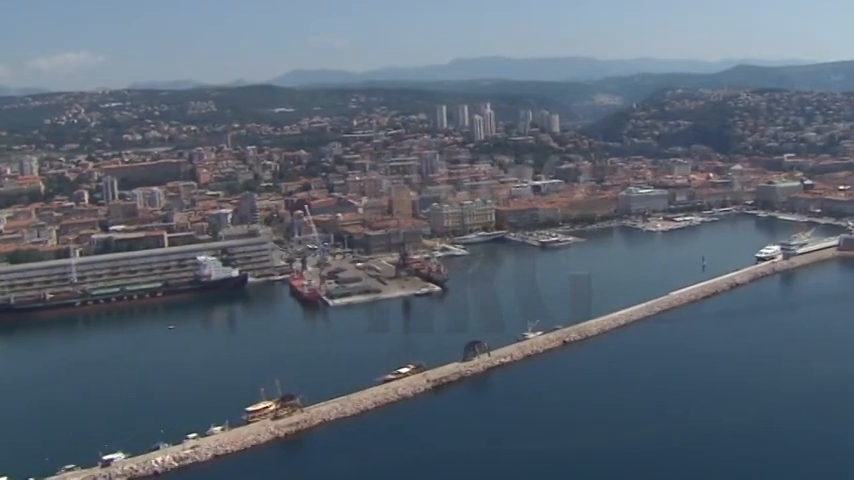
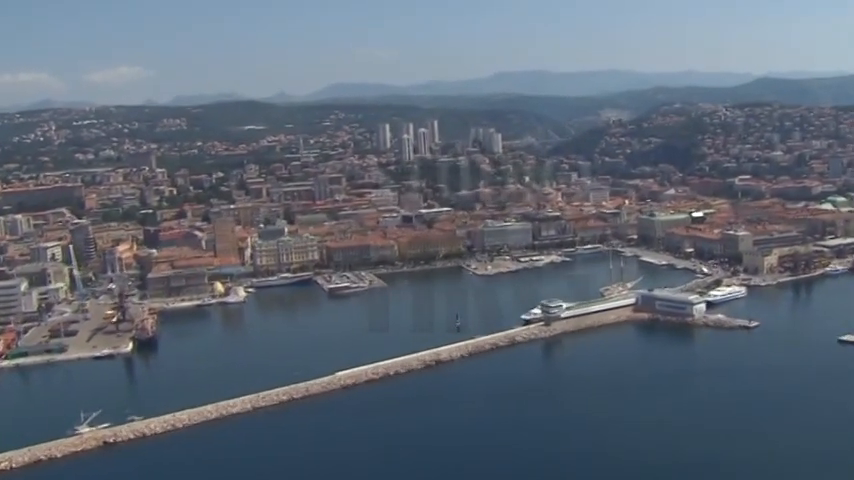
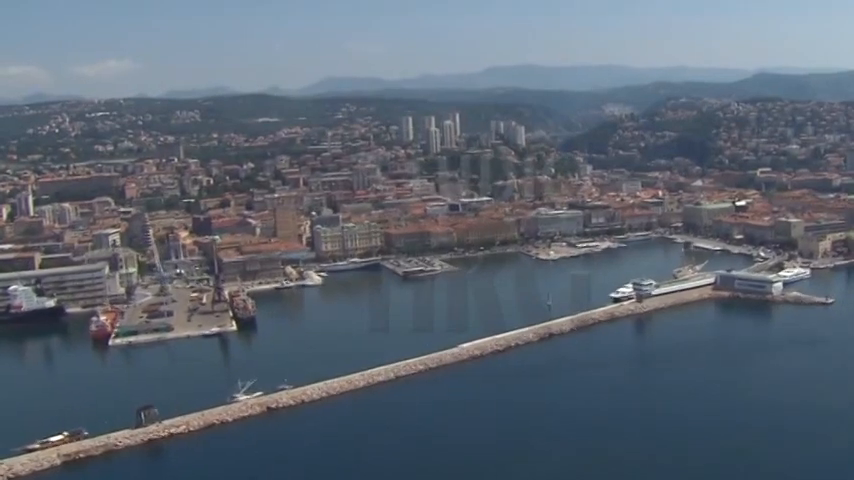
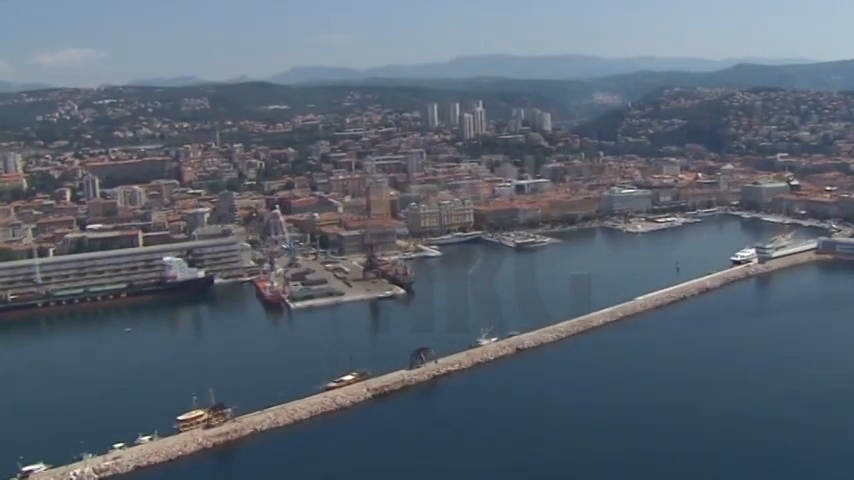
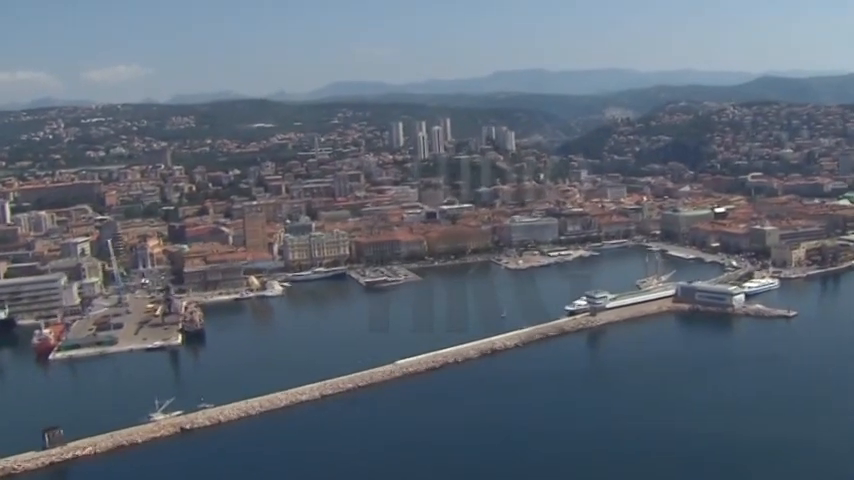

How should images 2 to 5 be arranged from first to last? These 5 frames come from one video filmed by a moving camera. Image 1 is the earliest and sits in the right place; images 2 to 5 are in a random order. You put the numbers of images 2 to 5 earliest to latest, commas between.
4, 3, 5, 2
